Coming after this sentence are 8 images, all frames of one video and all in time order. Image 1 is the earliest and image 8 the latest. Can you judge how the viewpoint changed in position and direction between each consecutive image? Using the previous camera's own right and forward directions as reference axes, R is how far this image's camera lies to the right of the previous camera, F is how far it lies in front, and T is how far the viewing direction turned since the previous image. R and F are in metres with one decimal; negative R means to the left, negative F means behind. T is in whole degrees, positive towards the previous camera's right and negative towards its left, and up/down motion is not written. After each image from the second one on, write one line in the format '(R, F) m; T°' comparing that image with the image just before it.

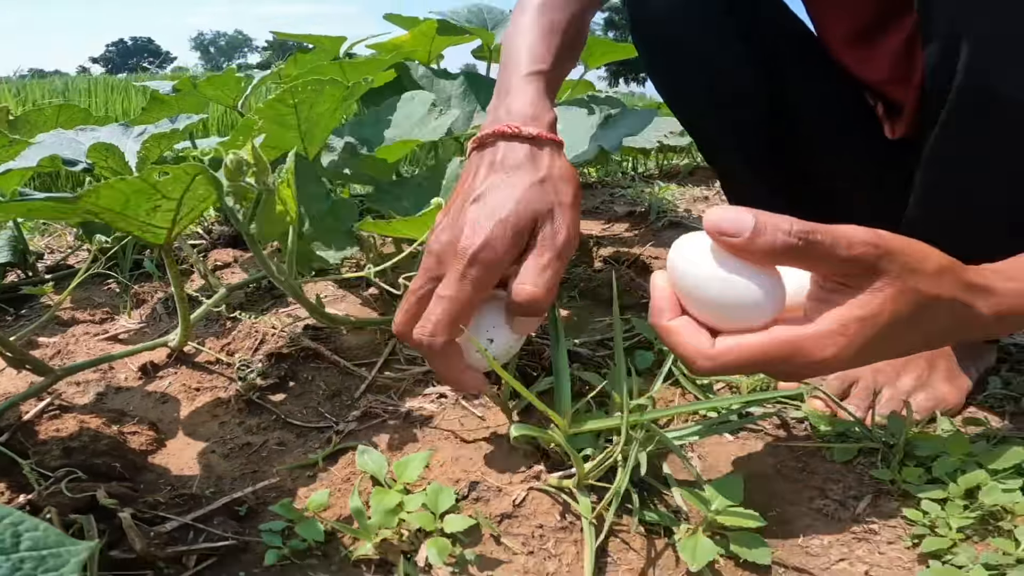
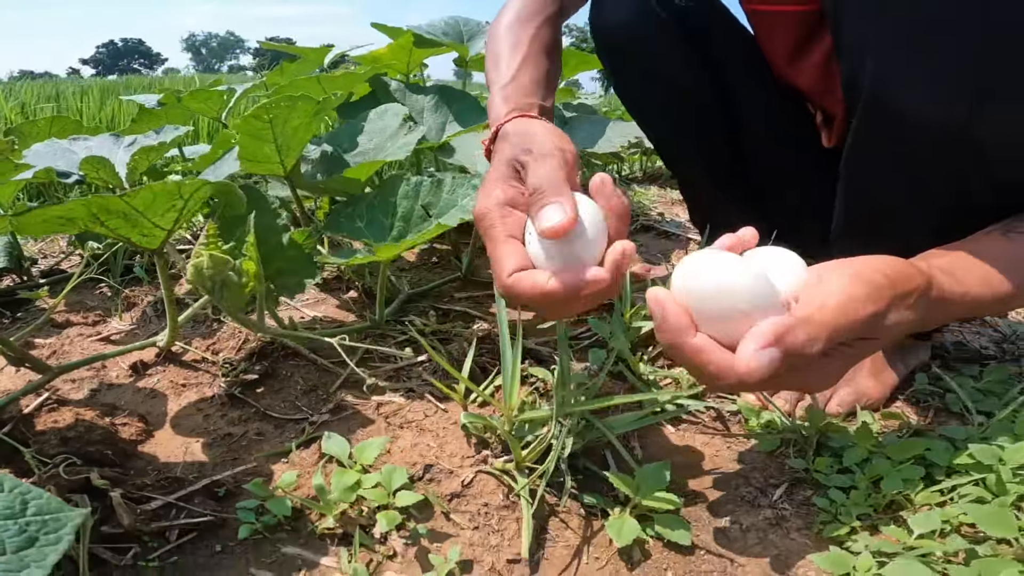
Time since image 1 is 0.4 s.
(+0.1, -0.1) m; +1°
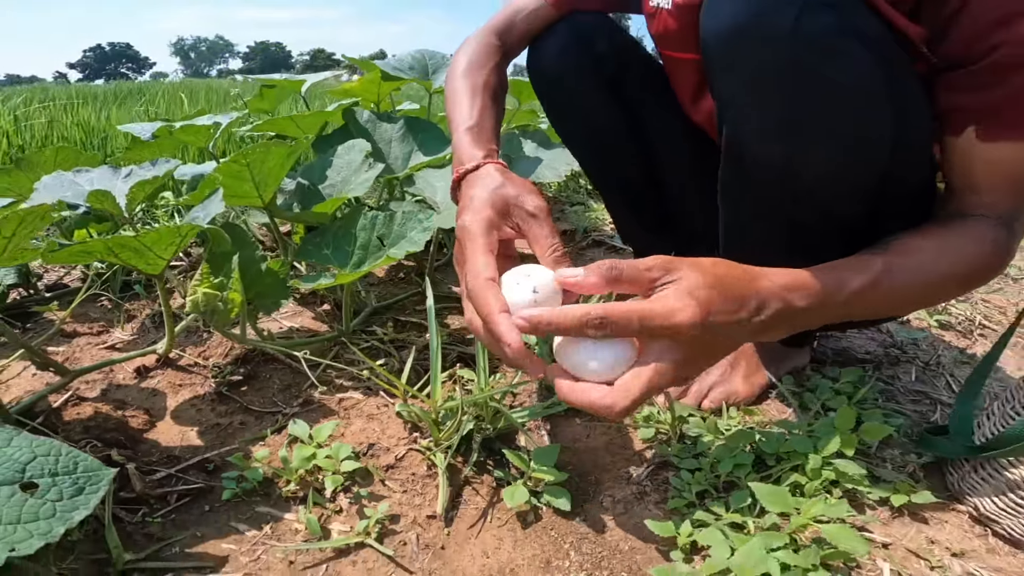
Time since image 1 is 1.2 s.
(+0.1, -0.2) m; +1°
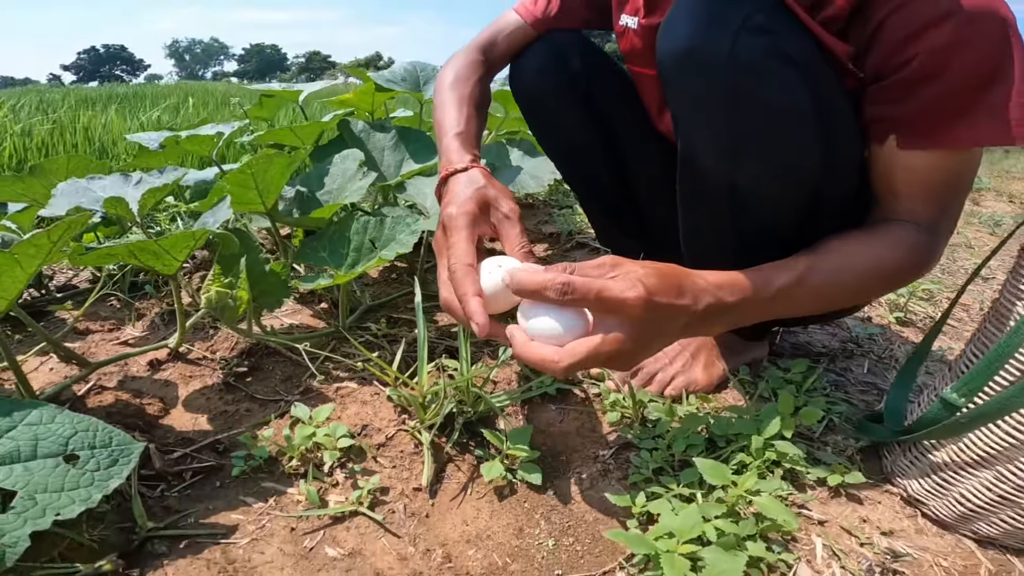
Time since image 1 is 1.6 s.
(0.0, -0.1) m; 0°
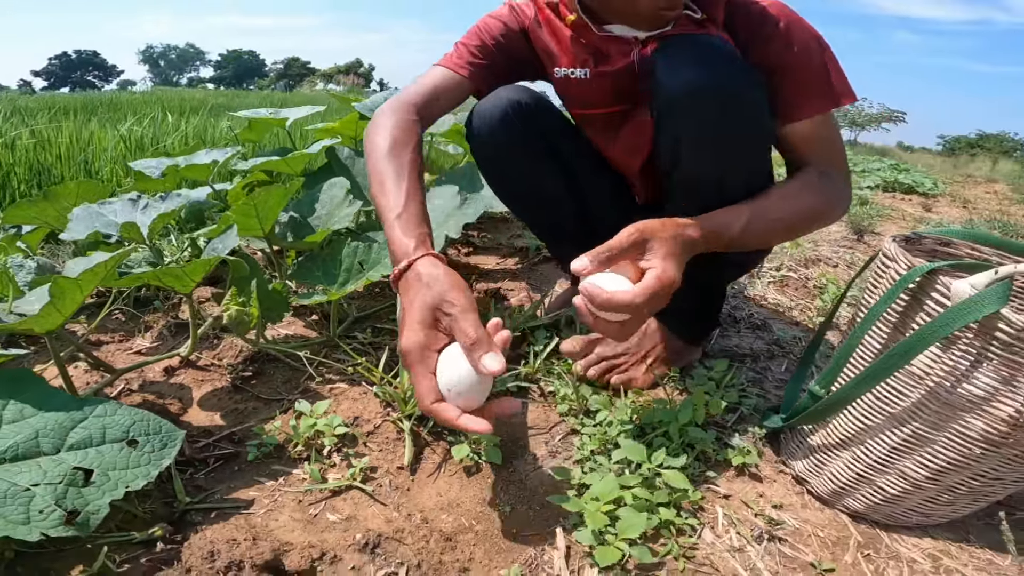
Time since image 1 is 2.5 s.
(0.0, -0.2) m; +2°
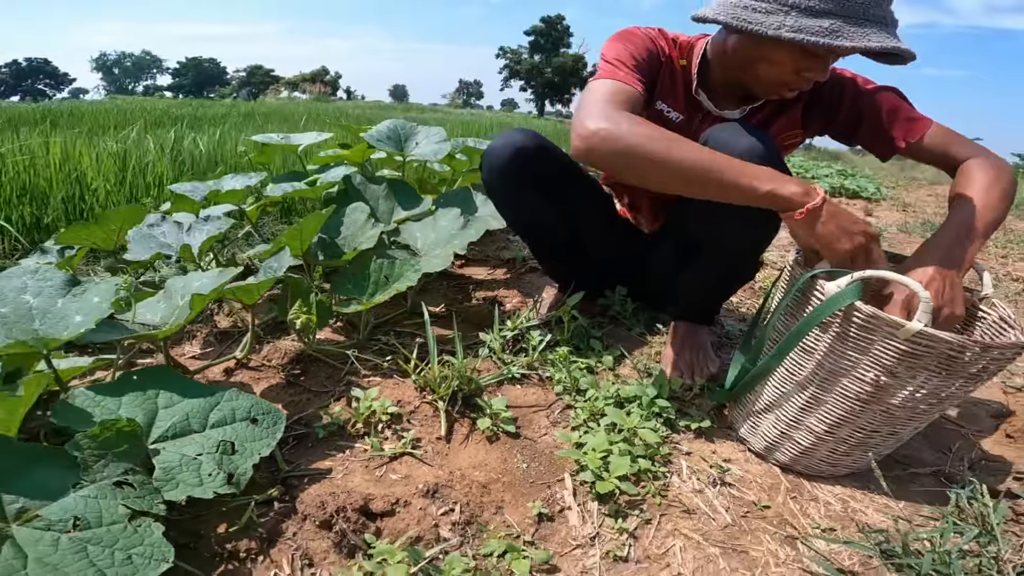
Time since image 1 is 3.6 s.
(-0.1, -0.3) m; +3°
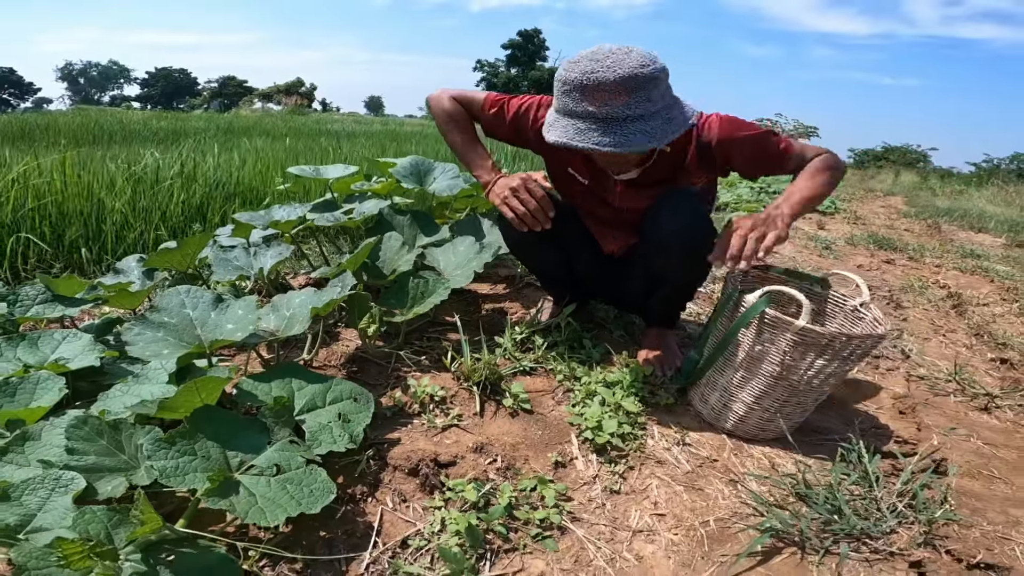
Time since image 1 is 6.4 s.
(-0.1, -0.5) m; +3°
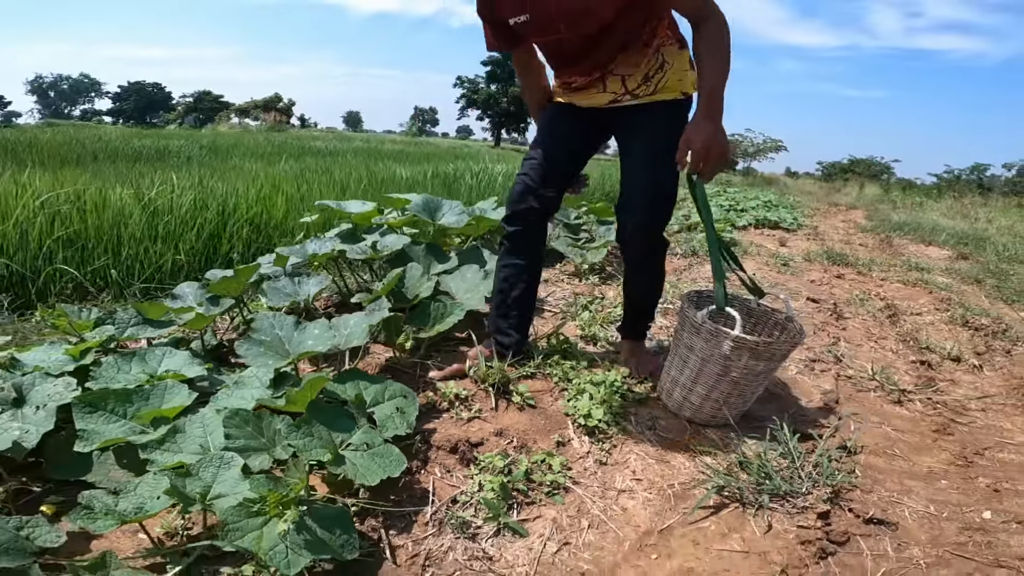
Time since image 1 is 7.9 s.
(-0.1, -0.5) m; +2°
